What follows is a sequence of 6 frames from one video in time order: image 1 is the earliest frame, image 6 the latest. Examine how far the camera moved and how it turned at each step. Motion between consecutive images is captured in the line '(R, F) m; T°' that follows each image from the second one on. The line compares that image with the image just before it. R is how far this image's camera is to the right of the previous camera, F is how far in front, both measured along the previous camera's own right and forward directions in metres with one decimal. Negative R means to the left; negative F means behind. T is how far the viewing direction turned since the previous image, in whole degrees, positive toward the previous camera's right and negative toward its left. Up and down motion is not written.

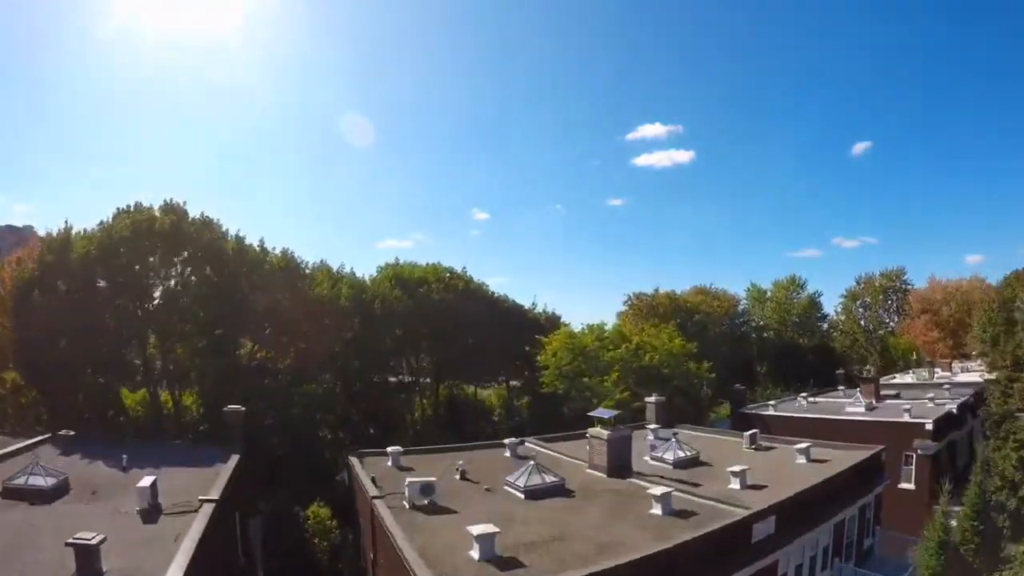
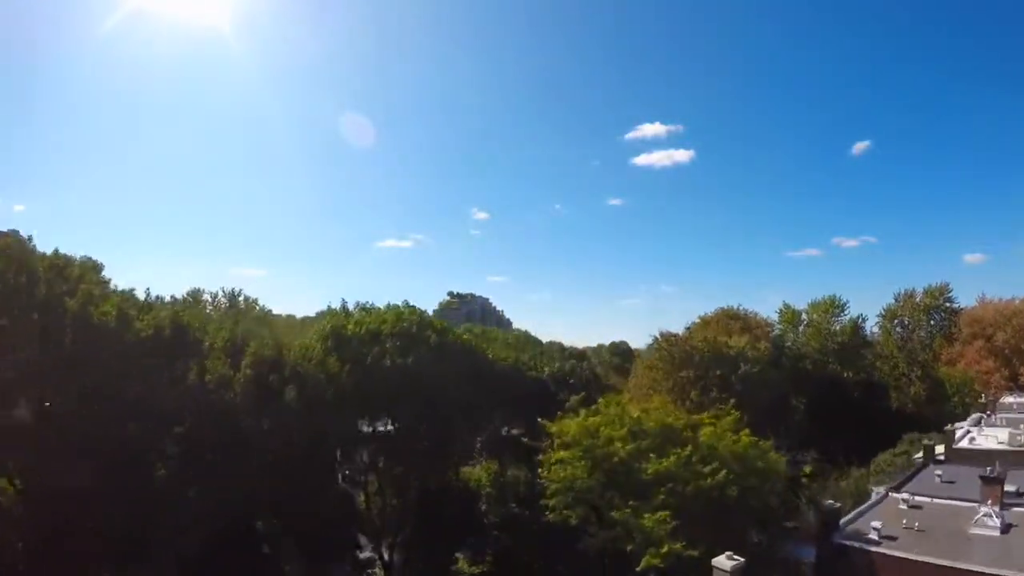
(+0.2, +5.8) m; 0°
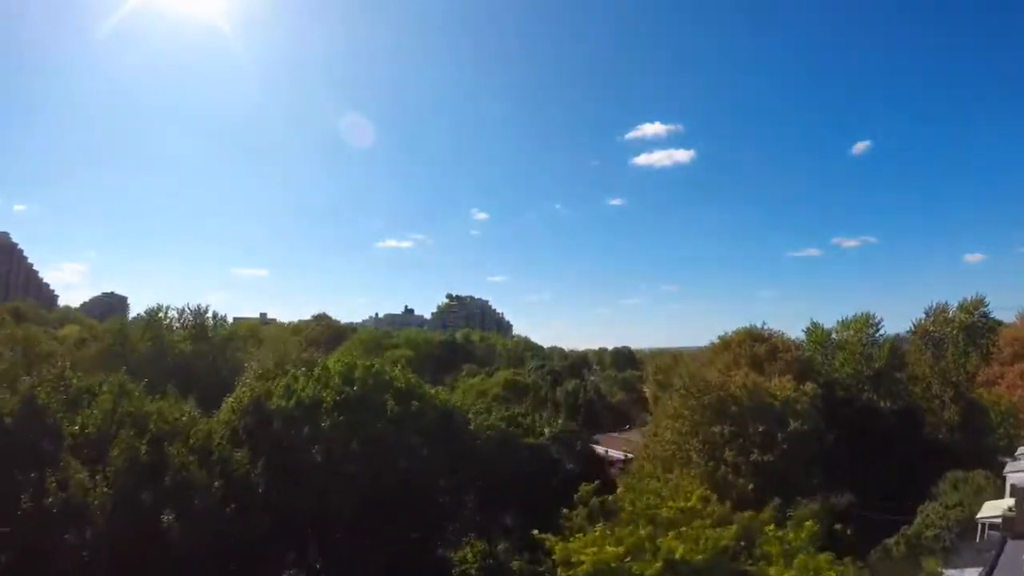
(+0.2, +3.7) m; 0°
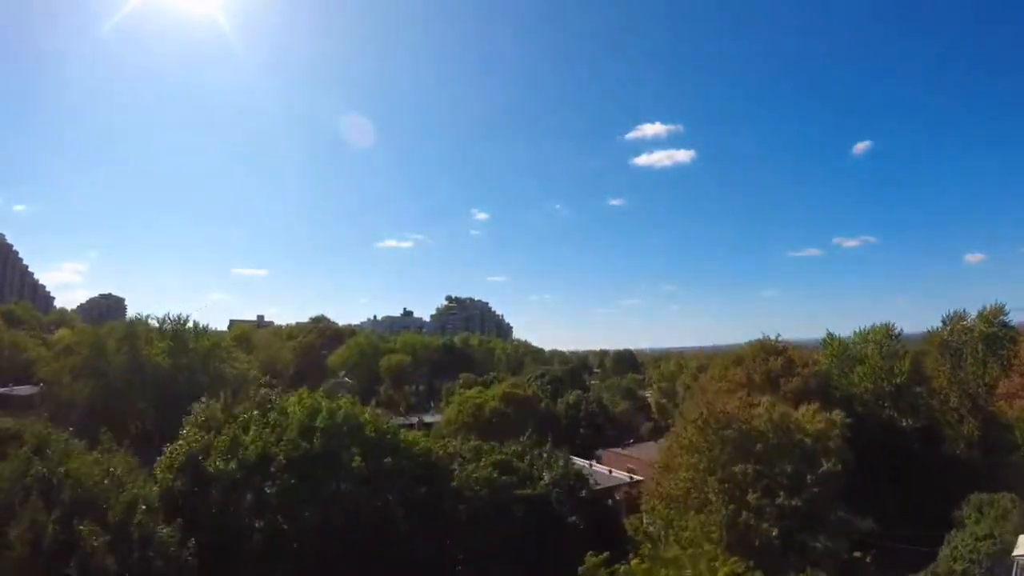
(+0.1, +1.9) m; 0°
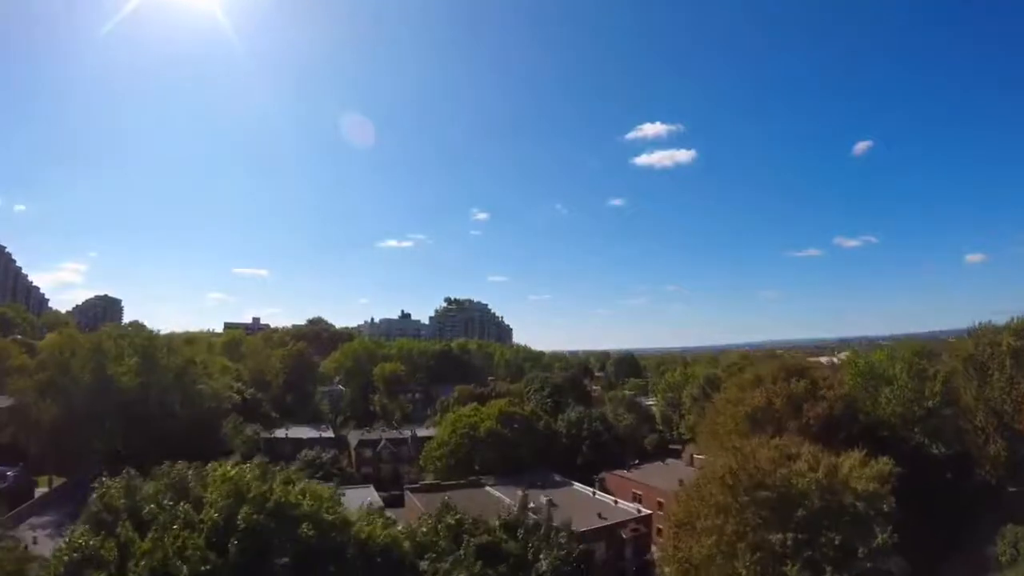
(+0.2, +2.5) m; 0°
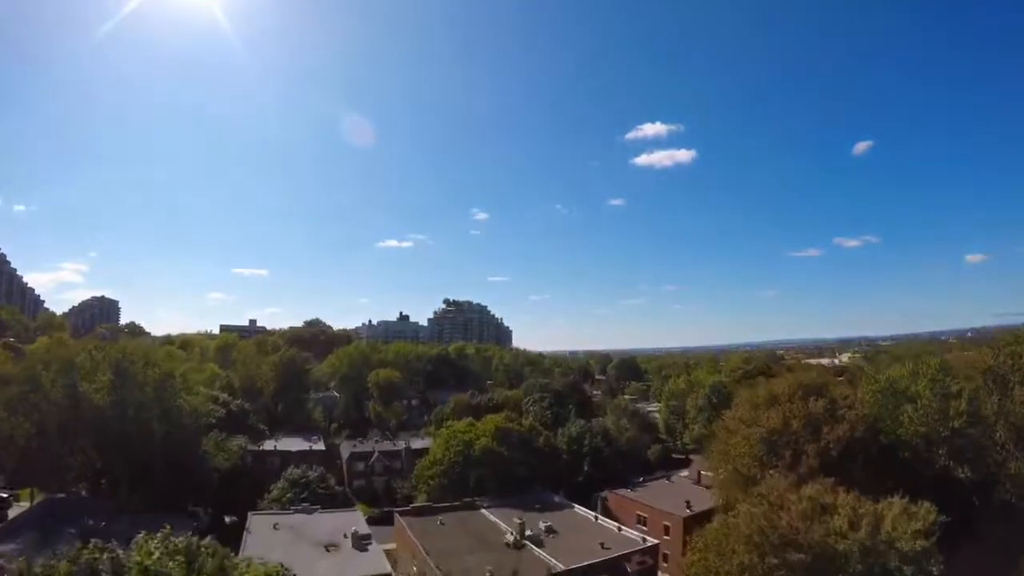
(+0.1, +1.9) m; 0°
